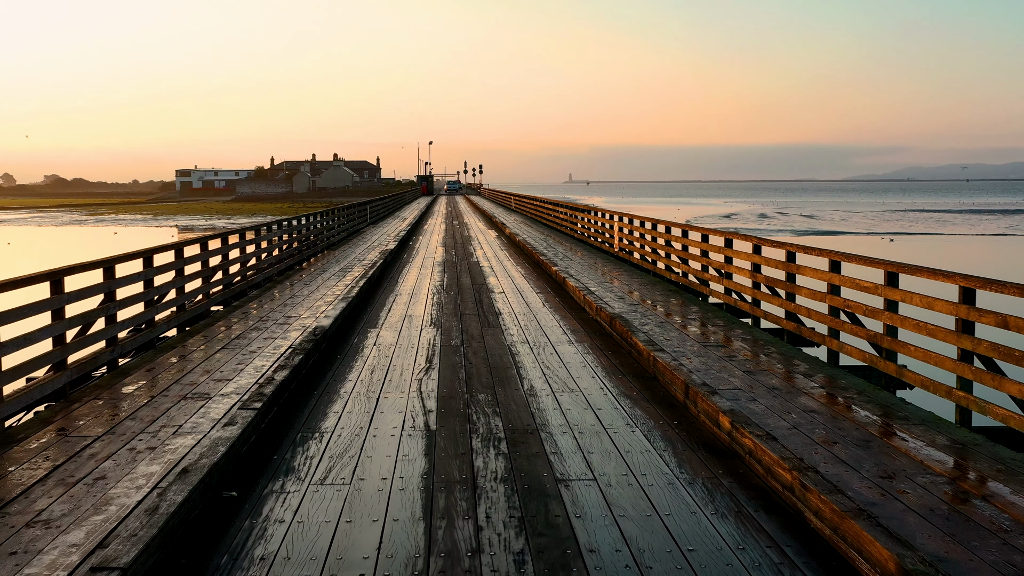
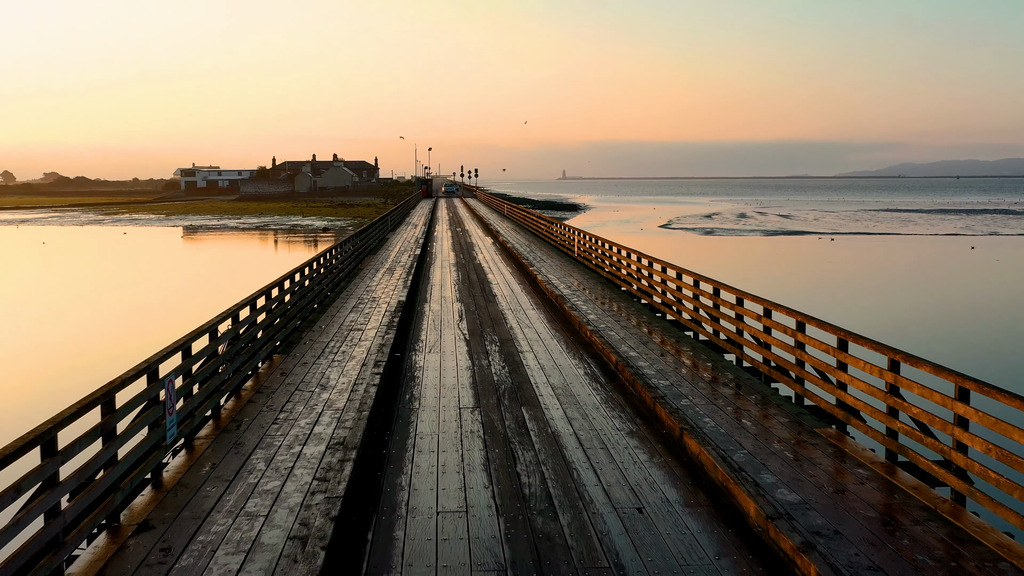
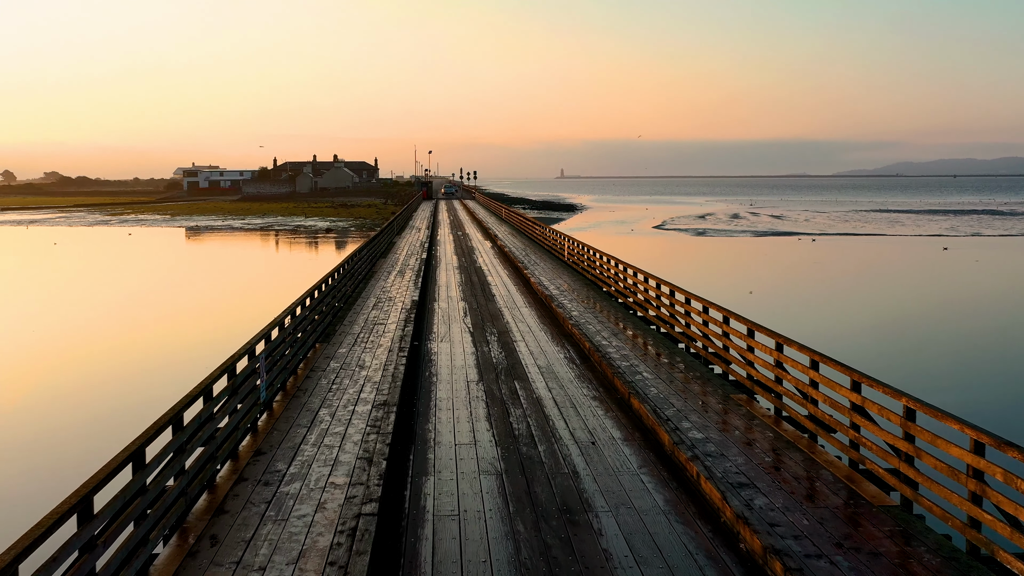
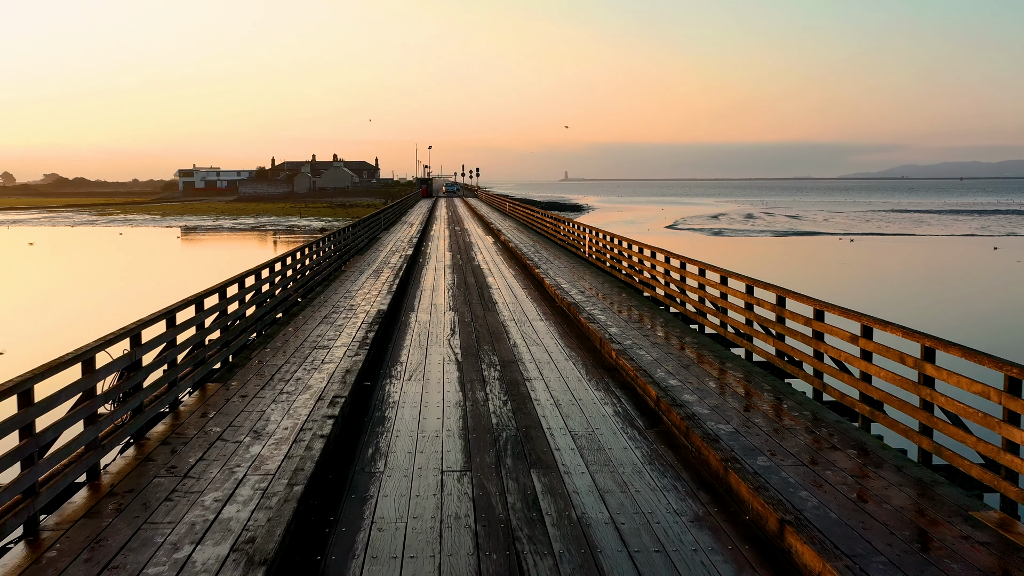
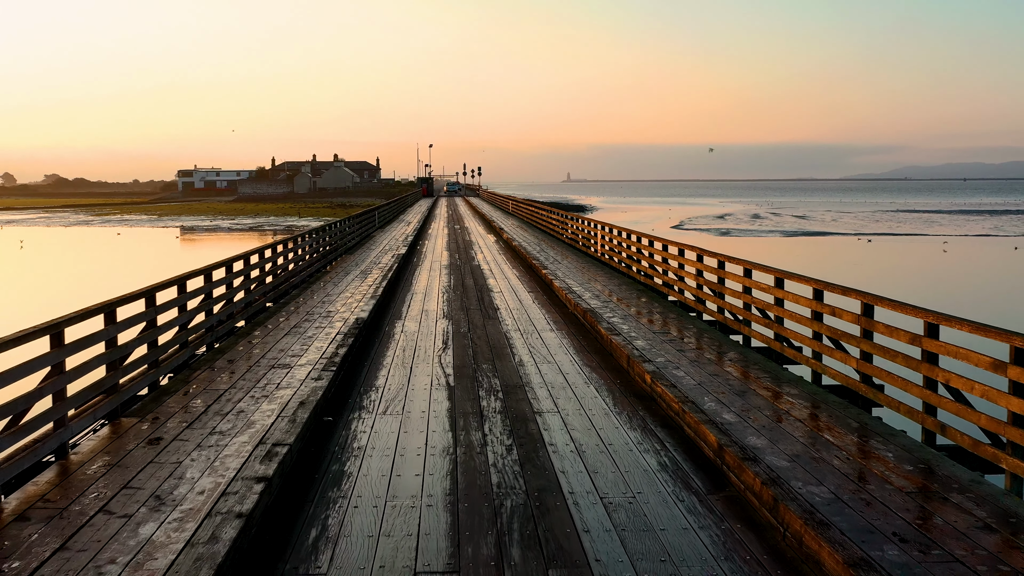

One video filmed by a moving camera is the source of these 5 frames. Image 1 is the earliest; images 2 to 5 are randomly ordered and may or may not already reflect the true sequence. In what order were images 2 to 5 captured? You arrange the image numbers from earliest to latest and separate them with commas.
5, 4, 2, 3
